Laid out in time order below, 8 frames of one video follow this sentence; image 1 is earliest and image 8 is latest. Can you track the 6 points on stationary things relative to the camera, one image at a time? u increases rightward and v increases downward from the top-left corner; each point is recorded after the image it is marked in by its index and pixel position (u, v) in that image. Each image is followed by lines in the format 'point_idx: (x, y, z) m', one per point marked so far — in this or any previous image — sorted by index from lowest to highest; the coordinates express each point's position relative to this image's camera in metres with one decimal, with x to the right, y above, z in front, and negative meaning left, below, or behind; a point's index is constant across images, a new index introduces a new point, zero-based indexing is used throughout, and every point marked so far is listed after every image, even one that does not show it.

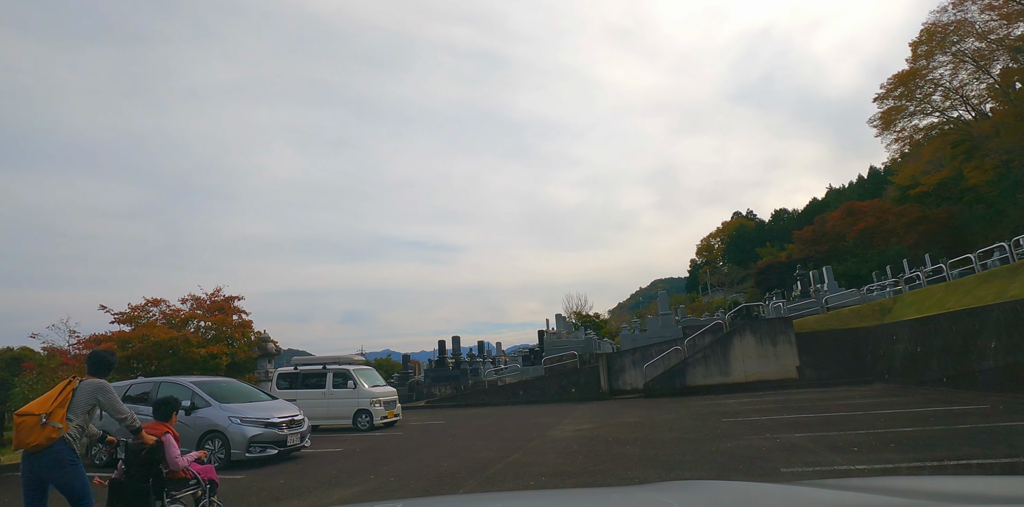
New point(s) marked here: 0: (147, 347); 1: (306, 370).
0: (-8.7, -2.2, +13.2) m
1: (-4.9, -2.8, +13.2) m
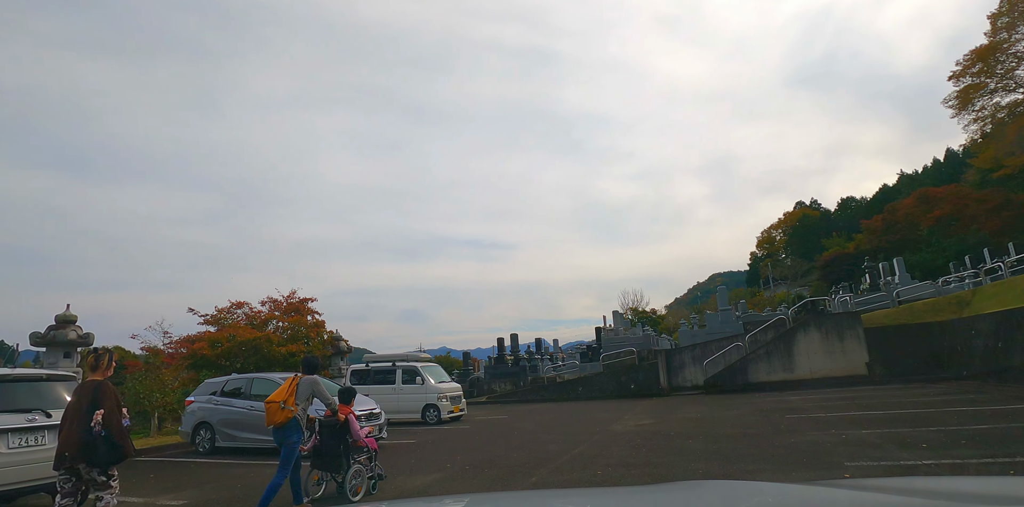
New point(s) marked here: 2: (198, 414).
0: (-7.2, -2.4, +14.4) m
1: (-3.4, -2.9, +14.0) m
2: (-5.6, -2.9, +9.9) m
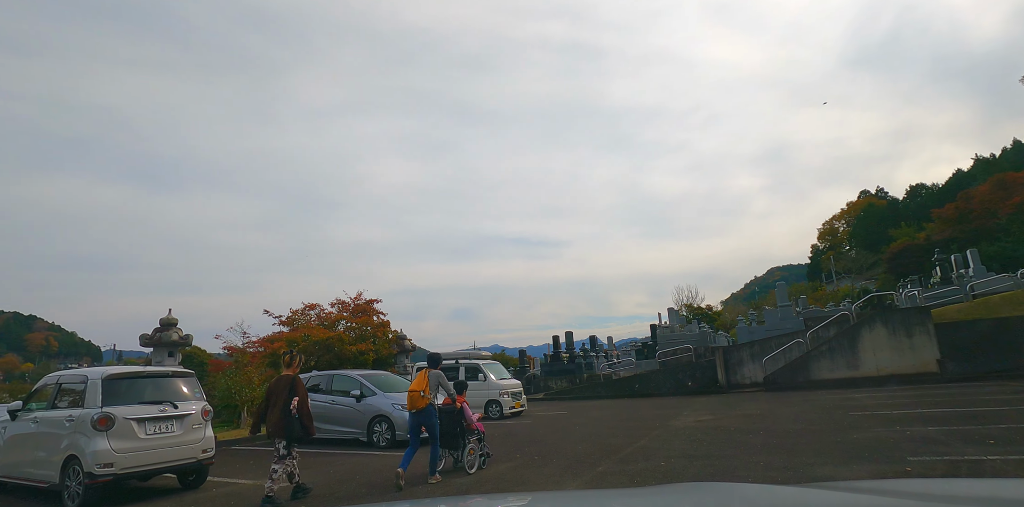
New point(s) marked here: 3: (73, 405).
0: (-5.7, -2.6, +15.4) m
1: (-1.9, -3.0, +14.7) m
2: (-4.5, -3.0, +10.9) m
3: (-5.0, -1.7, +6.3) m
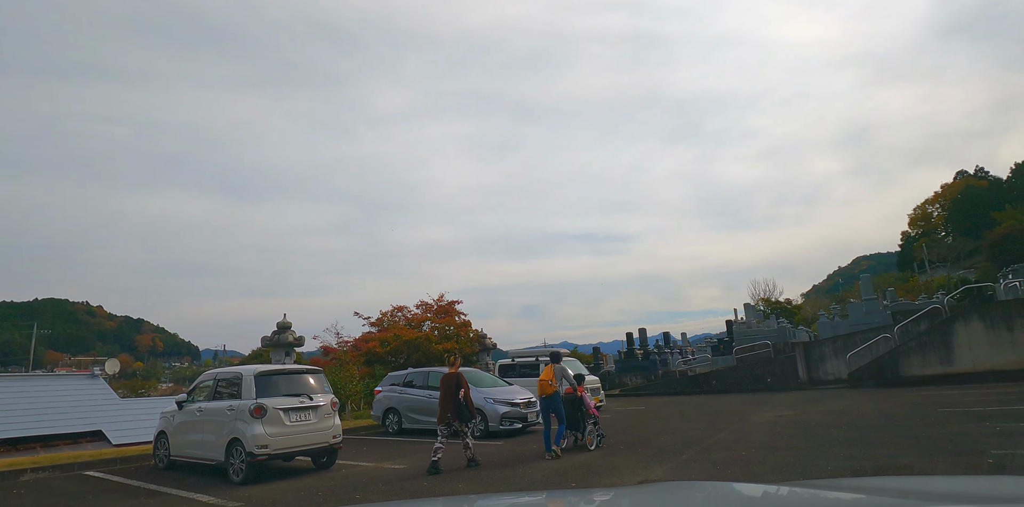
0: (-3.4, -2.7, +16.7) m
1: (+0.3, -3.0, +15.6) m
2: (-2.7, -3.2, +12.0) m
3: (-3.8, -2.0, +7.5) m
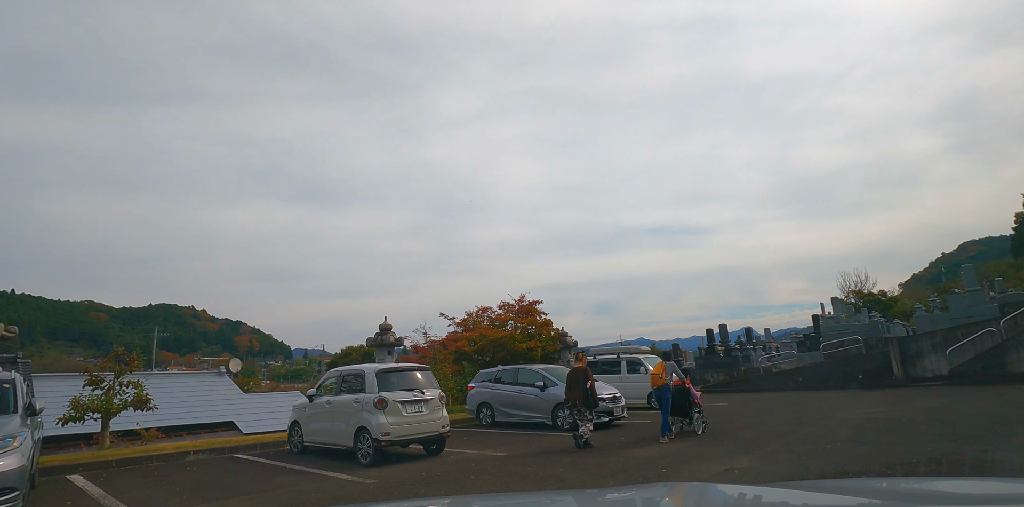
0: (-0.8, -2.9, +17.7) m
1: (+2.7, -3.1, +16.1) m
2: (-0.8, -3.4, +13.0) m
3: (-2.5, -2.2, +8.7) m
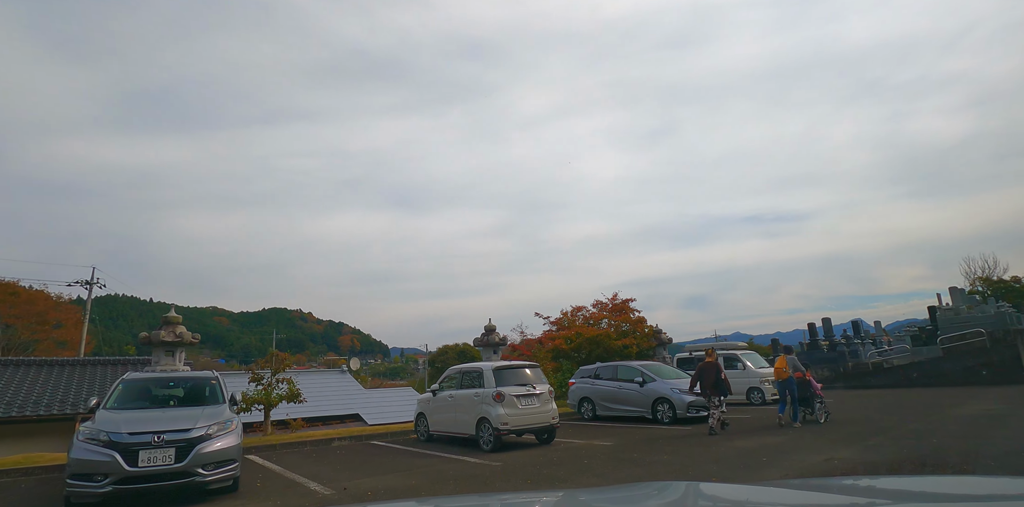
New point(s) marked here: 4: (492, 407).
0: (+2.4, -2.9, +18.5) m
1: (+5.6, -3.0, +16.4) m
2: (+1.7, -3.5, +13.8) m
3: (-0.7, -2.4, +9.8) m
4: (-0.3, -2.6, +9.2) m
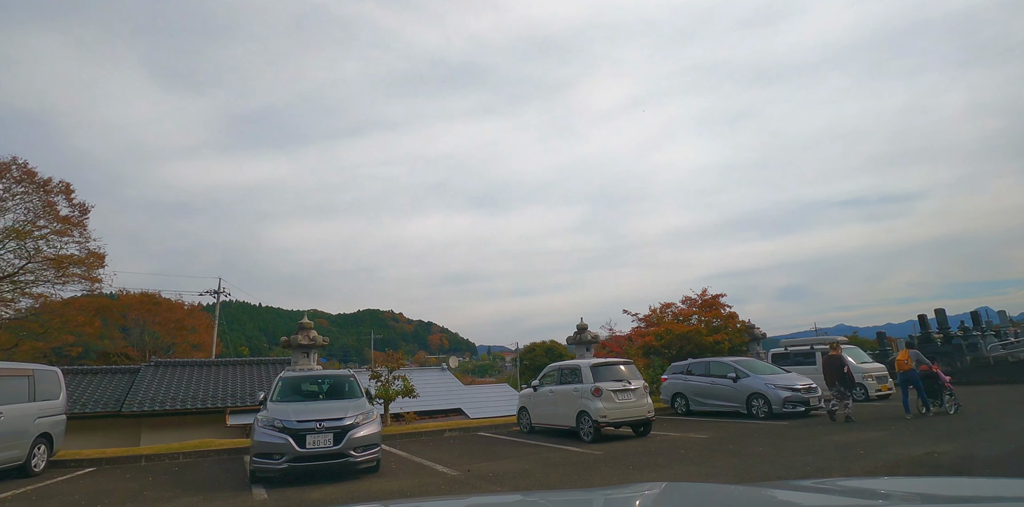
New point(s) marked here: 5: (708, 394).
0: (+5.4, -2.9, +18.7) m
1: (+8.3, -2.8, +16.2) m
2: (+4.2, -3.5, +14.2) m
3: (+1.2, -2.5, +10.6) m
4: (+1.4, -2.7, +10.0) m
5: (+4.7, -3.4, +13.2) m
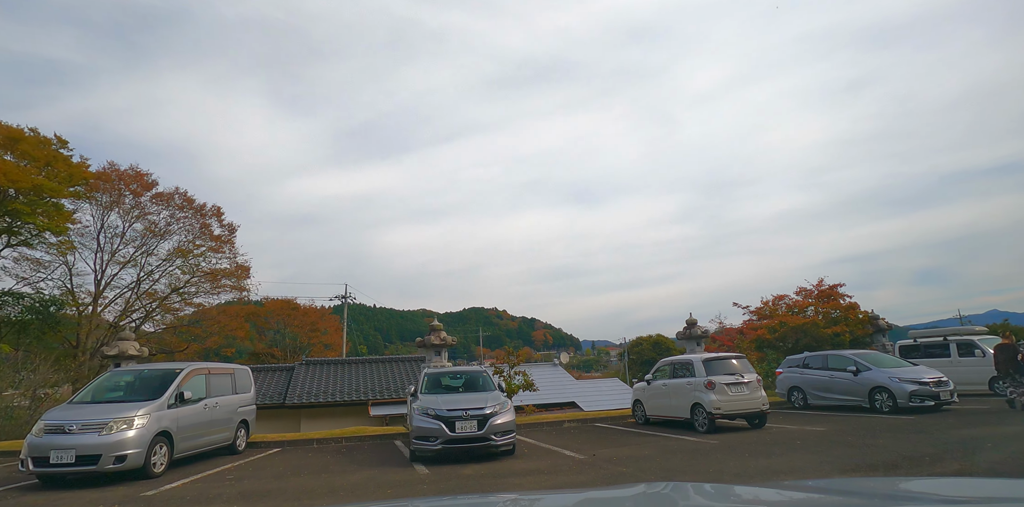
0: (+9.2, -2.6, +18.4) m
1: (+11.6, -2.5, +15.4) m
2: (+7.2, -3.3, +14.2) m
3: (+3.5, -2.5, +11.2) m
4: (+3.7, -2.7, +10.6) m
5: (+7.5, -3.2, +13.1) m
